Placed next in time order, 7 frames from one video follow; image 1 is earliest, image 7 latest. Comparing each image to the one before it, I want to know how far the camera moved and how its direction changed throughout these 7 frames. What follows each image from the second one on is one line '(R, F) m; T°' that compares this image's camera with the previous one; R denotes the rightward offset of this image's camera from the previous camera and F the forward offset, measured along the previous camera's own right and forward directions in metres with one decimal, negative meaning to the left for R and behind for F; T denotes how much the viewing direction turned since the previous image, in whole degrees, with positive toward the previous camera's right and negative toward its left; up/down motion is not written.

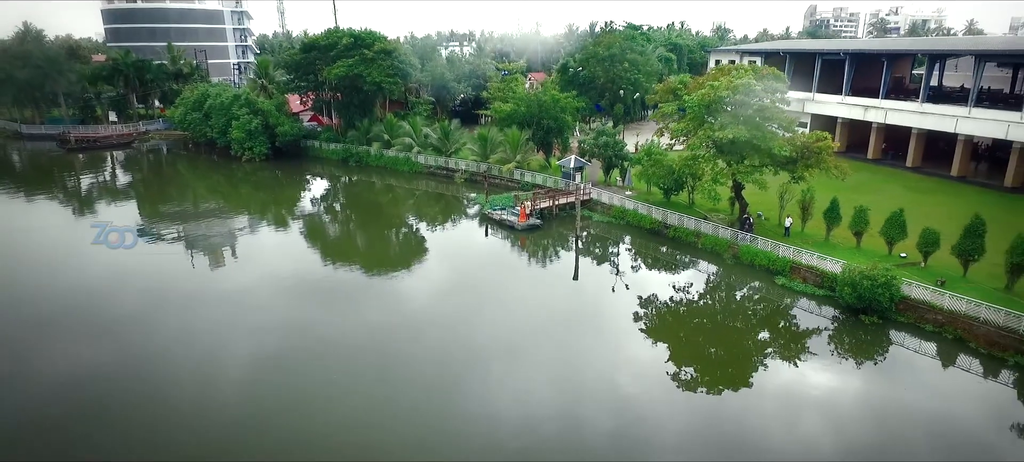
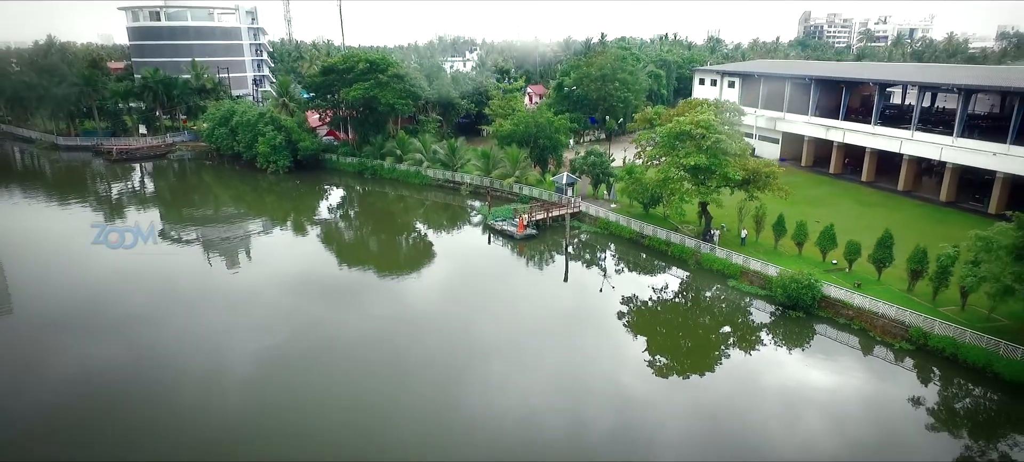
(0.0, -2.4) m; 0°
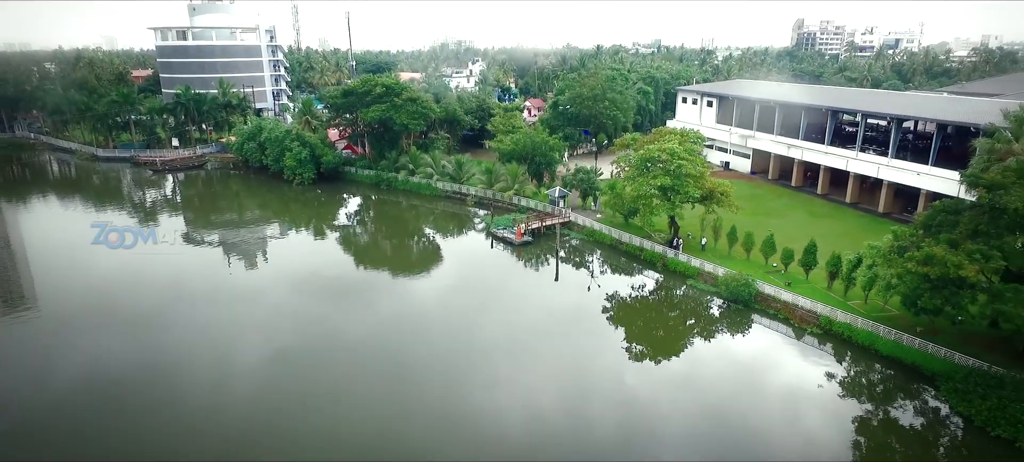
(0.0, -3.1) m; 0°
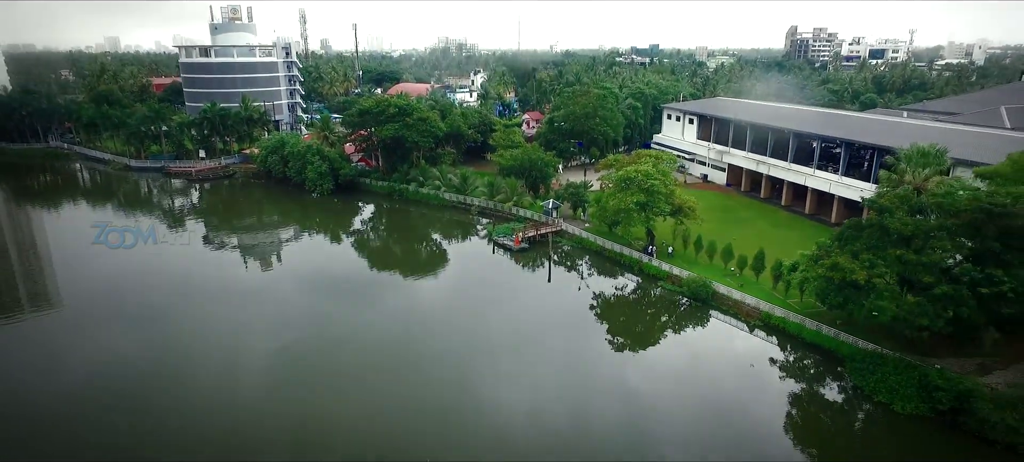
(0.0, -3.1) m; 0°
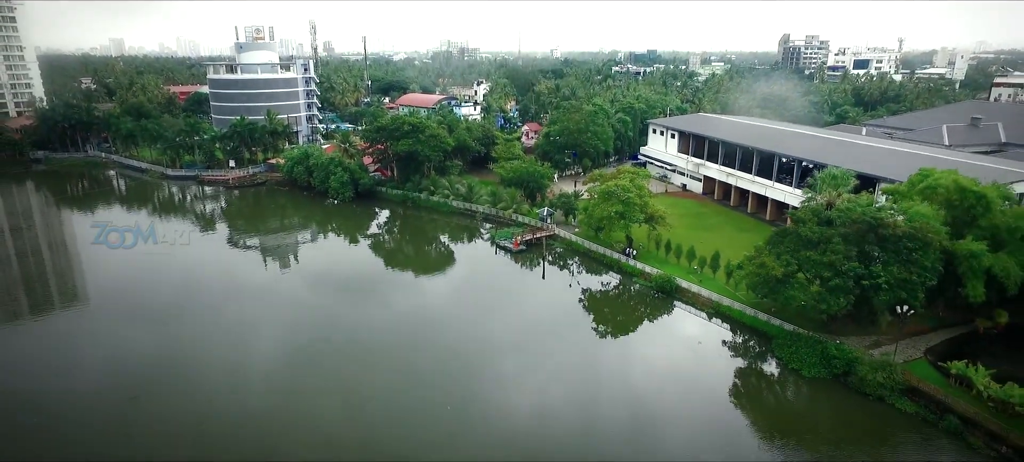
(0.0, -4.0) m; 0°
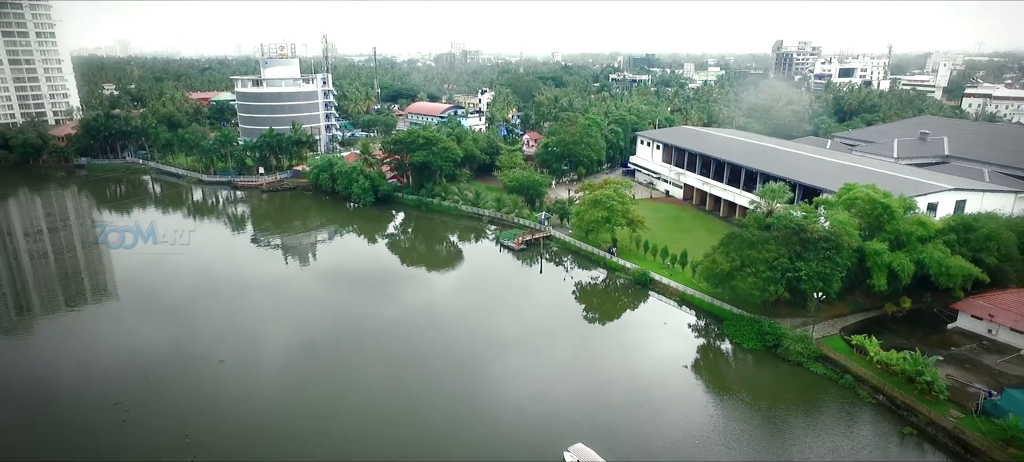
(-0.1, -4.5) m; 0°
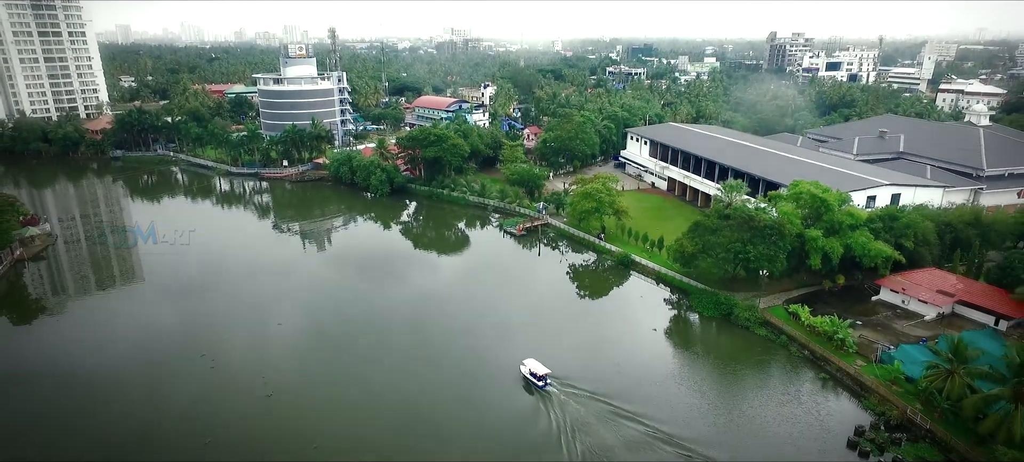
(-0.1, -4.7) m; 0°
